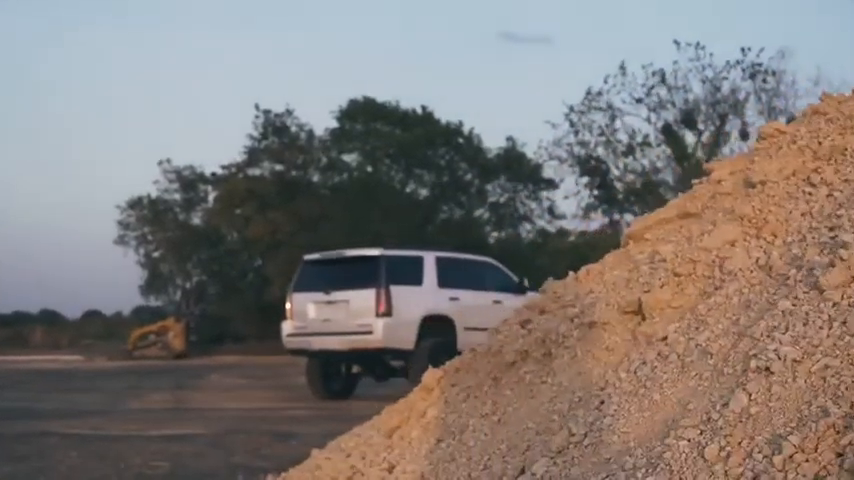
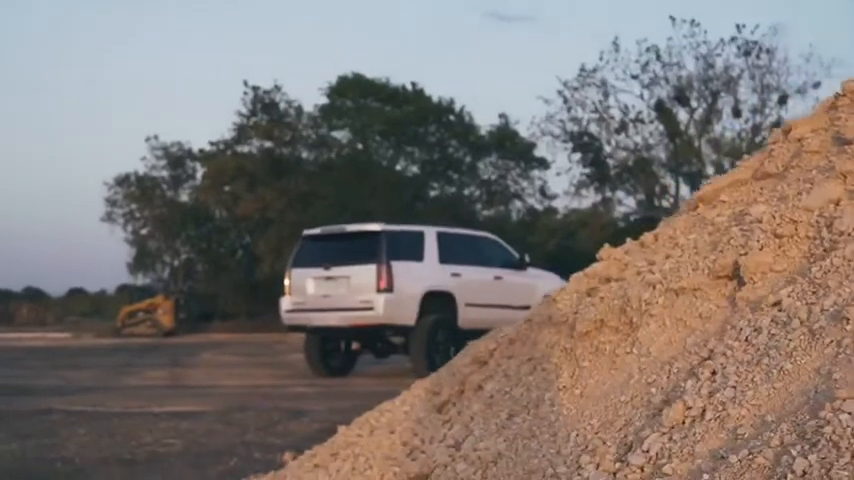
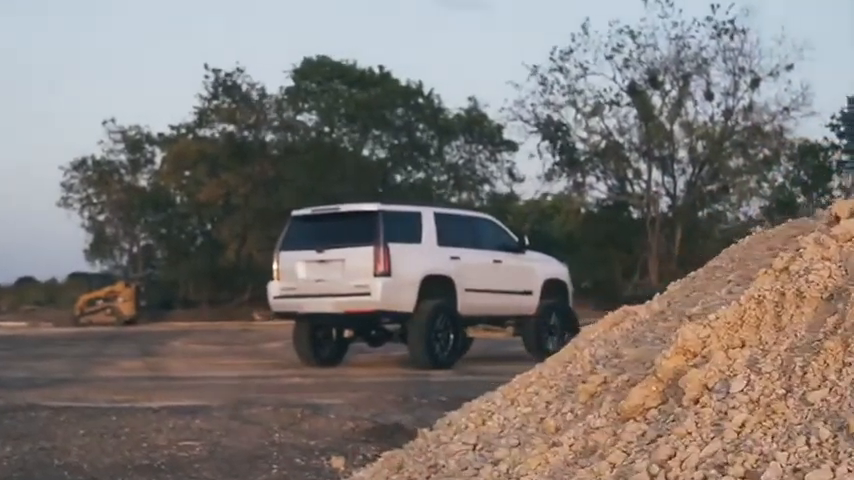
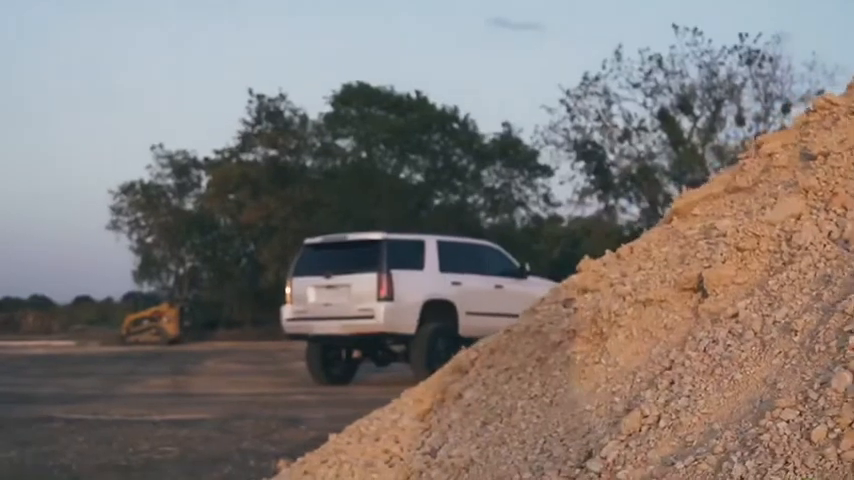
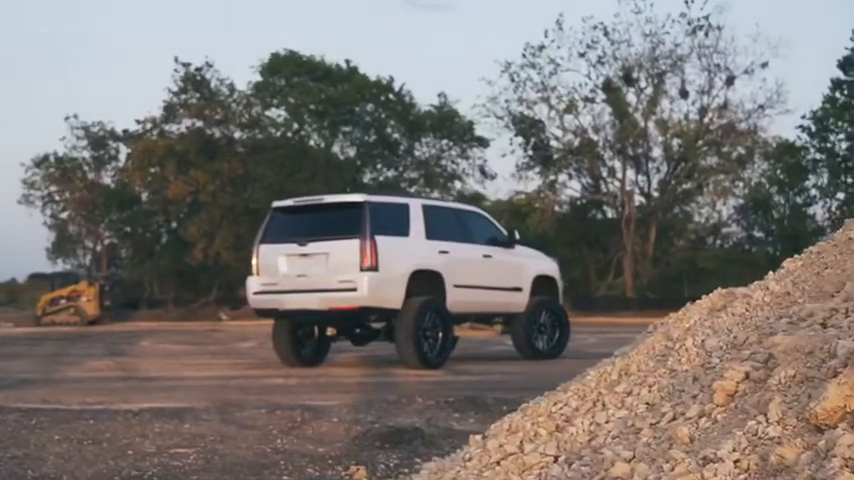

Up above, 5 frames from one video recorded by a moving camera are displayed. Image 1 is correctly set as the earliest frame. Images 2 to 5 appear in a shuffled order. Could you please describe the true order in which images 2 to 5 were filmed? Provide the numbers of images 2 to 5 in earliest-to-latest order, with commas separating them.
4, 2, 3, 5
